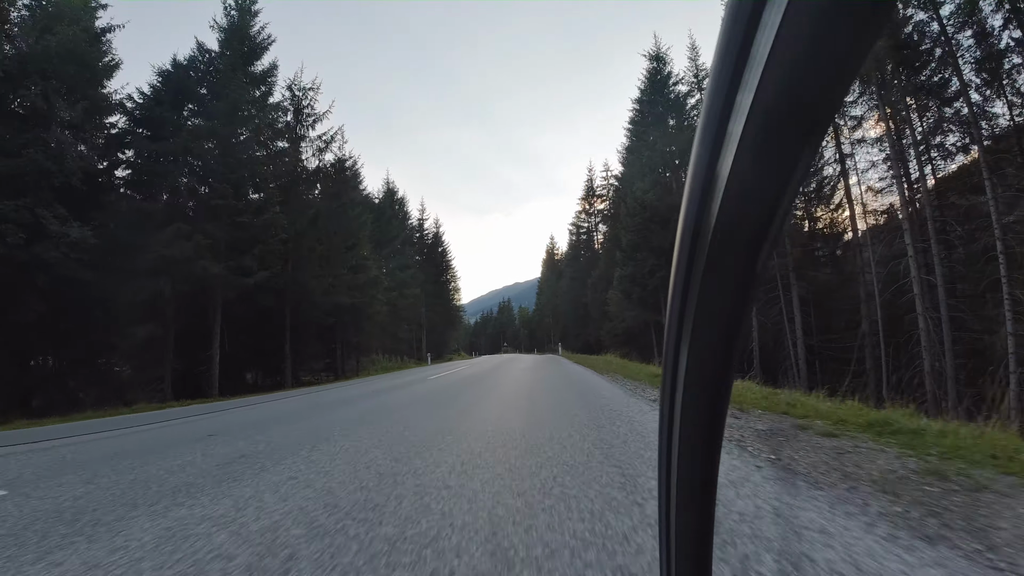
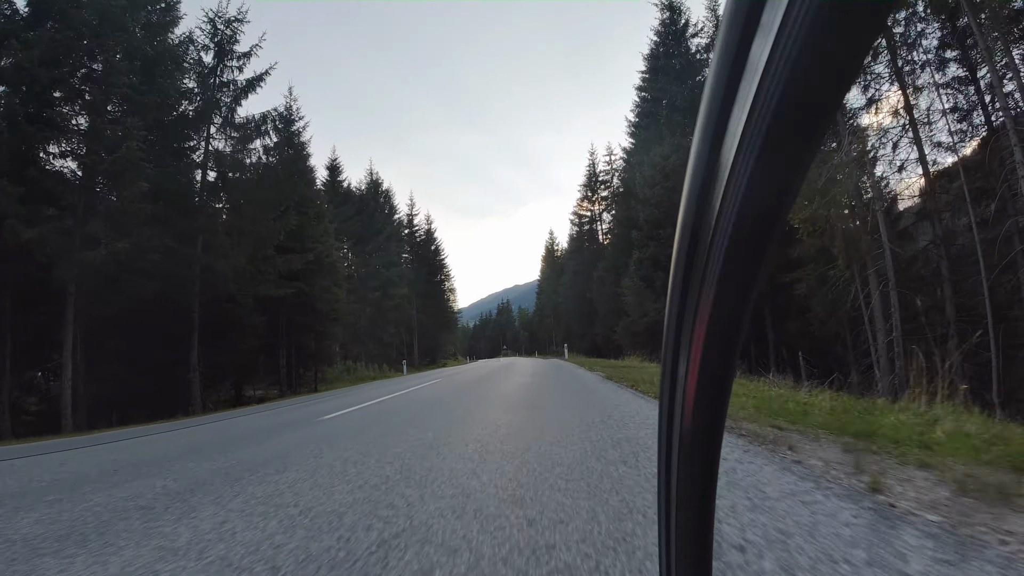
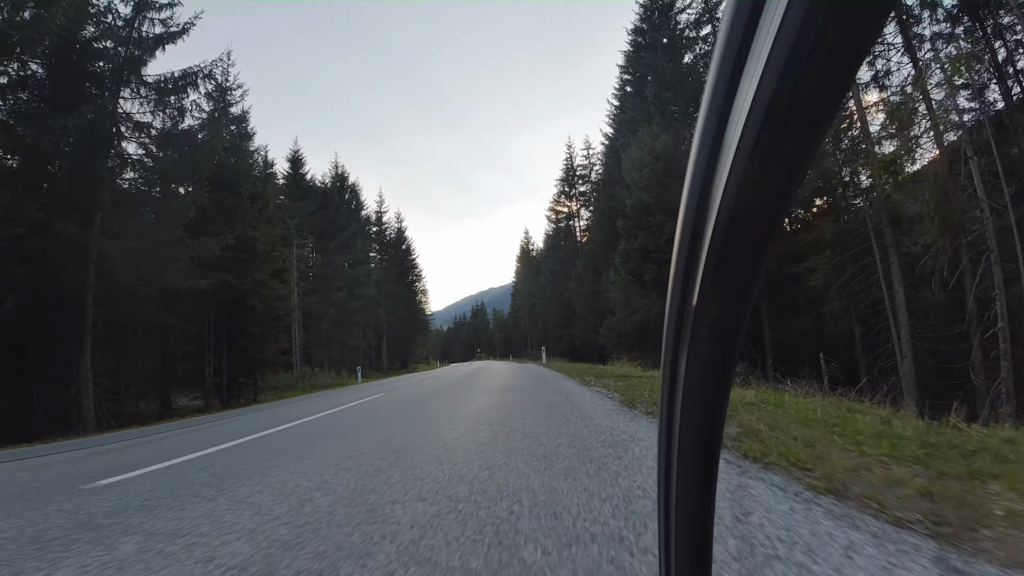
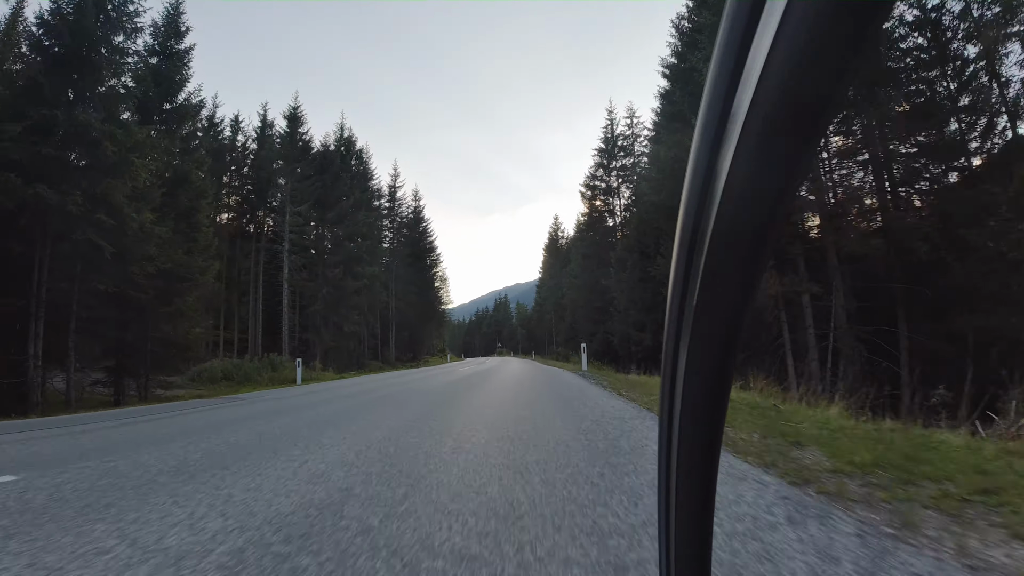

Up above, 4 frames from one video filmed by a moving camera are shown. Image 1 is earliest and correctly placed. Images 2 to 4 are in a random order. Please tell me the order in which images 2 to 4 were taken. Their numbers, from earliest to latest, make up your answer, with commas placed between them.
2, 3, 4
